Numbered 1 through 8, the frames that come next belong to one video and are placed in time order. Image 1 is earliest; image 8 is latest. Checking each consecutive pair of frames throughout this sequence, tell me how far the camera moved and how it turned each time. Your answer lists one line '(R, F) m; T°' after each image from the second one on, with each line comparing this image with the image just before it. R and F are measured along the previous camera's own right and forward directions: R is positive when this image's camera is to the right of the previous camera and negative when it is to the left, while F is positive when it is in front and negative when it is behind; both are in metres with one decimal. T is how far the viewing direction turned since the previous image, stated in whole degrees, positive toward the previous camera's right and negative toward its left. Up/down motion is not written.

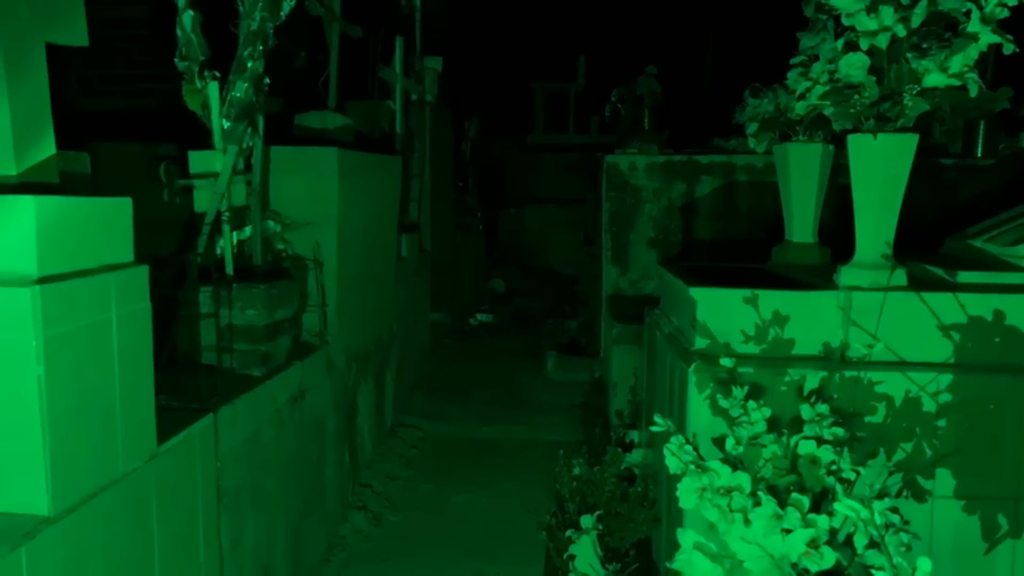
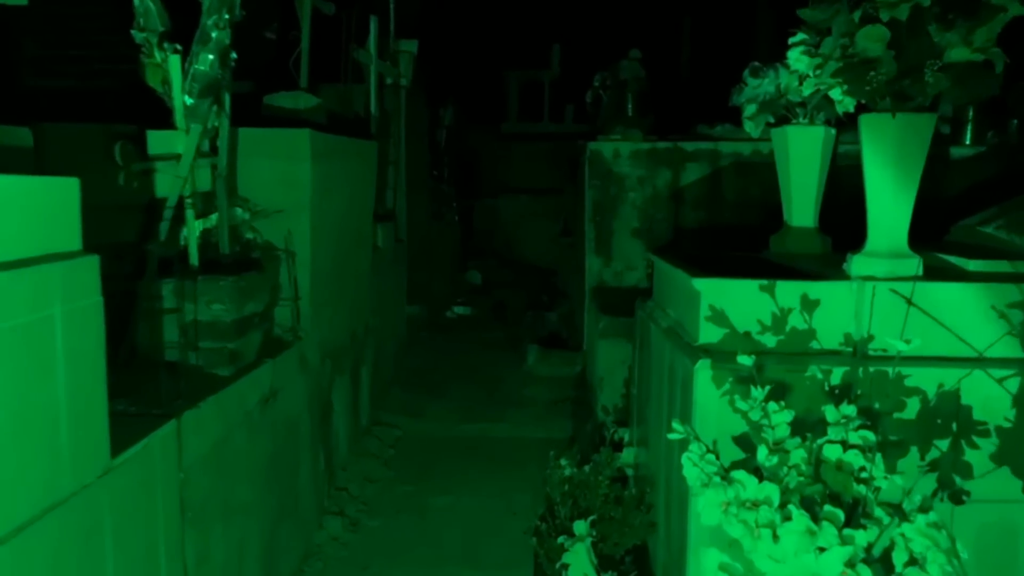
(-0.1, +0.2) m; +2°
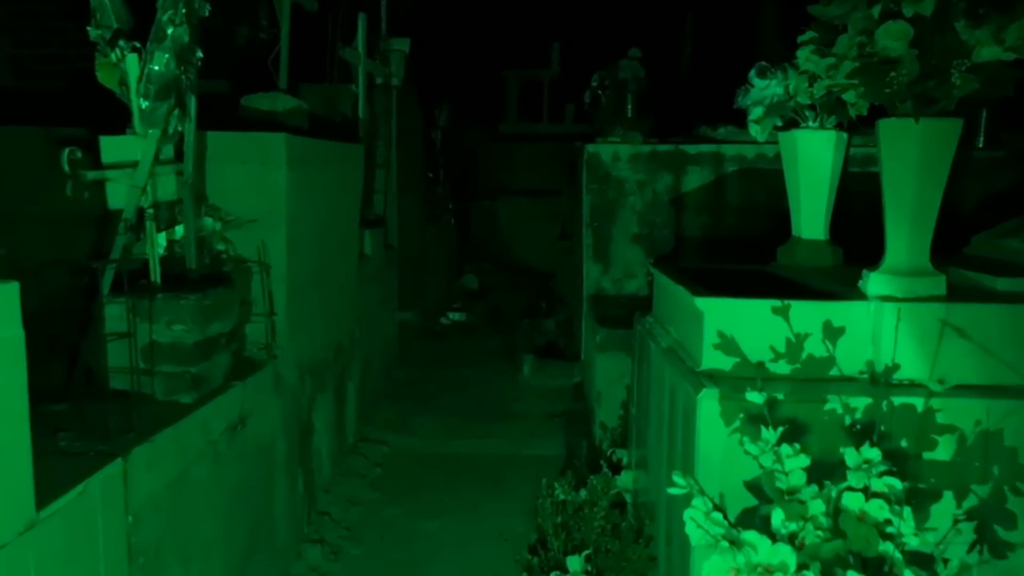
(+0.1, +0.3) m; 0°
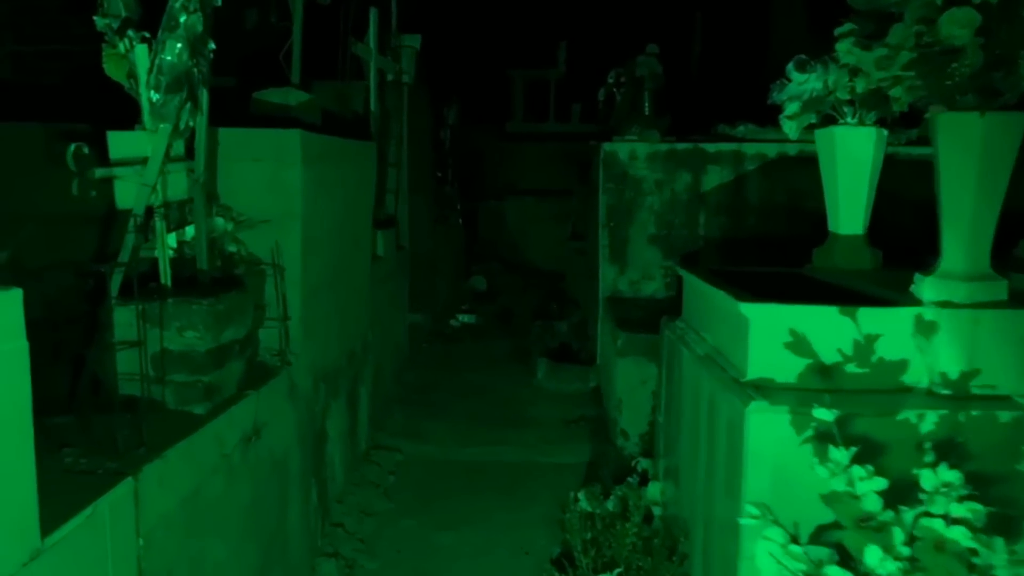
(-0.1, +0.2) m; 0°
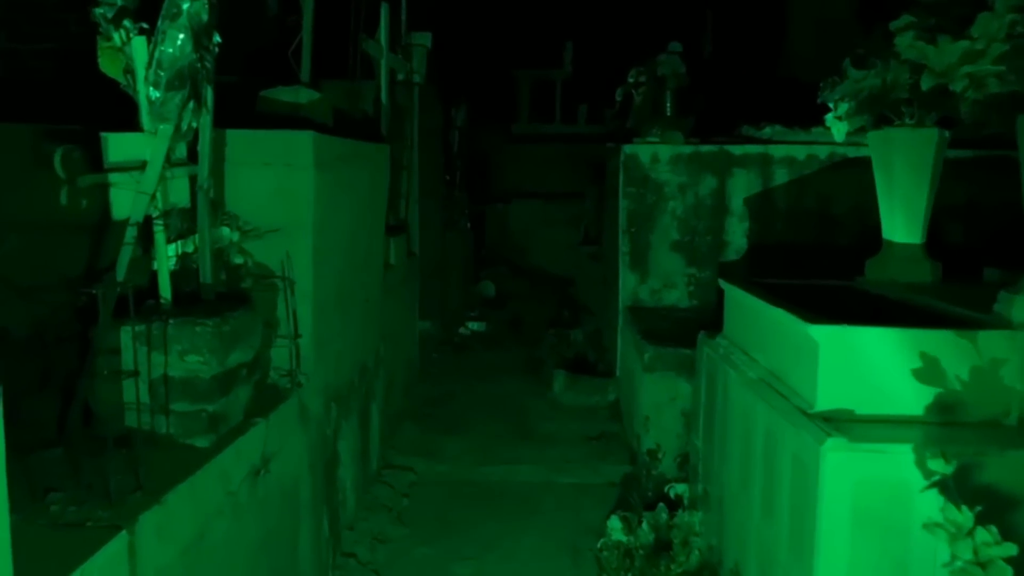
(-0.1, +0.3) m; 0°
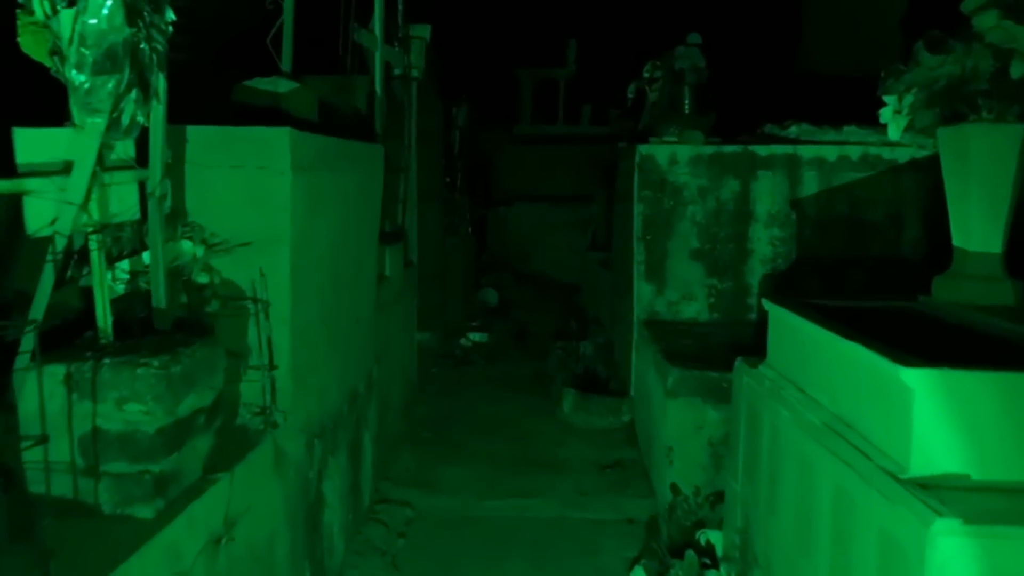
(0.0, +0.5) m; 0°
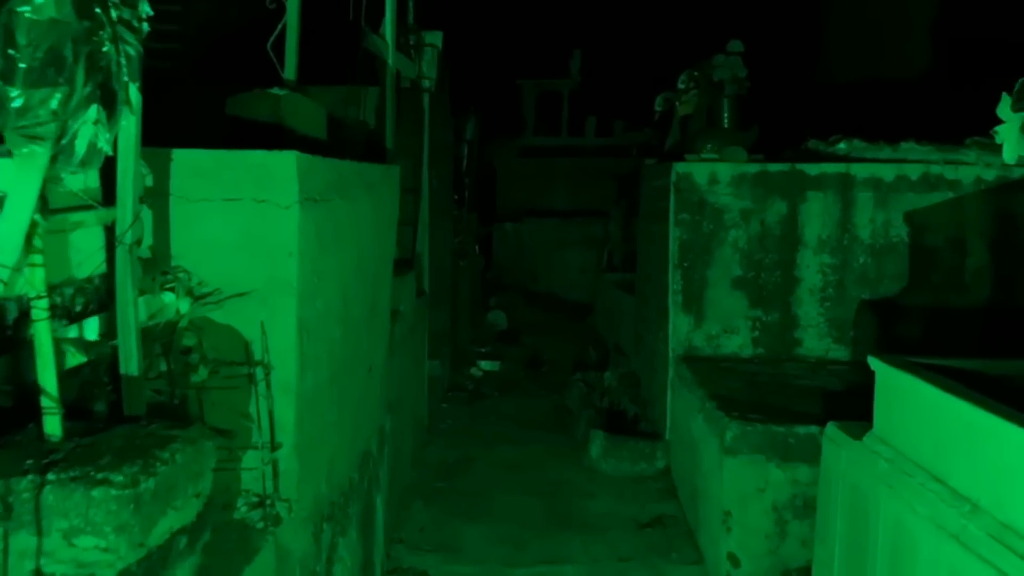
(-0.2, +0.5) m; 0°
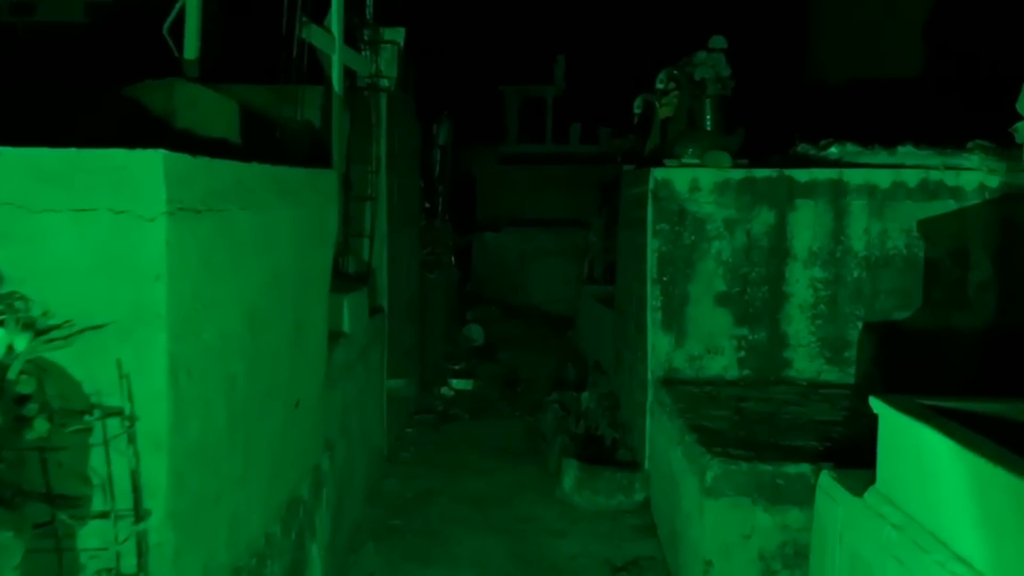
(+0.2, +0.4) m; +1°
